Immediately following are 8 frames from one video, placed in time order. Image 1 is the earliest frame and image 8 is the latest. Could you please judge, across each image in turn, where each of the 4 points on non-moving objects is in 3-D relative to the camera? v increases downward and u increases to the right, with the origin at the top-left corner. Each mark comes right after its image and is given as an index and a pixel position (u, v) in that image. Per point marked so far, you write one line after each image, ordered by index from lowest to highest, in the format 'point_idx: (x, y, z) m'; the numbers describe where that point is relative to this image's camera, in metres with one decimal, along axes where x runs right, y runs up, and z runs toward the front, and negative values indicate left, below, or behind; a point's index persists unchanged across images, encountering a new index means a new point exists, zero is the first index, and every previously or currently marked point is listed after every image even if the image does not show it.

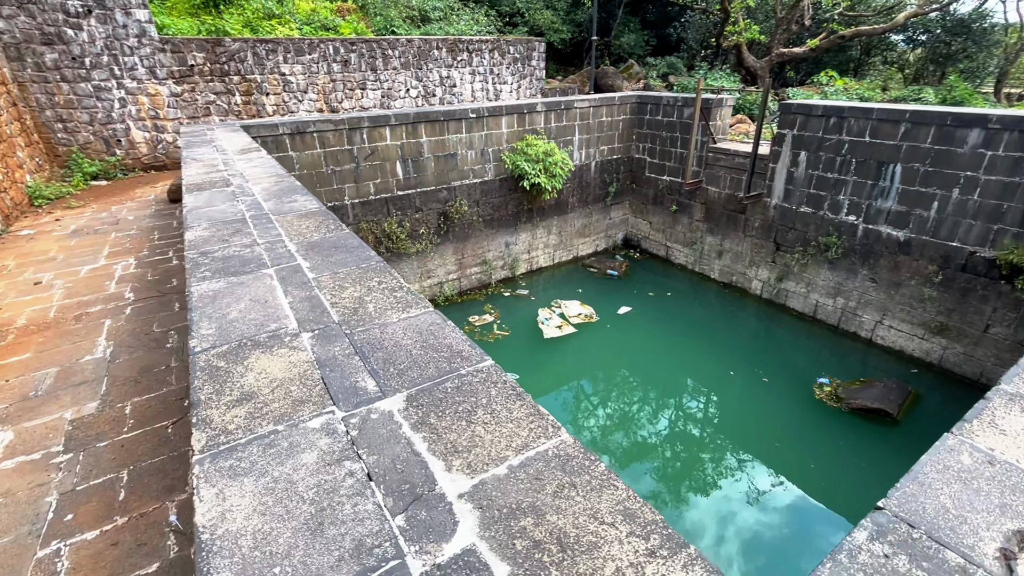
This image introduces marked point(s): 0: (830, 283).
0: (+3.2, +0.1, +4.8) m
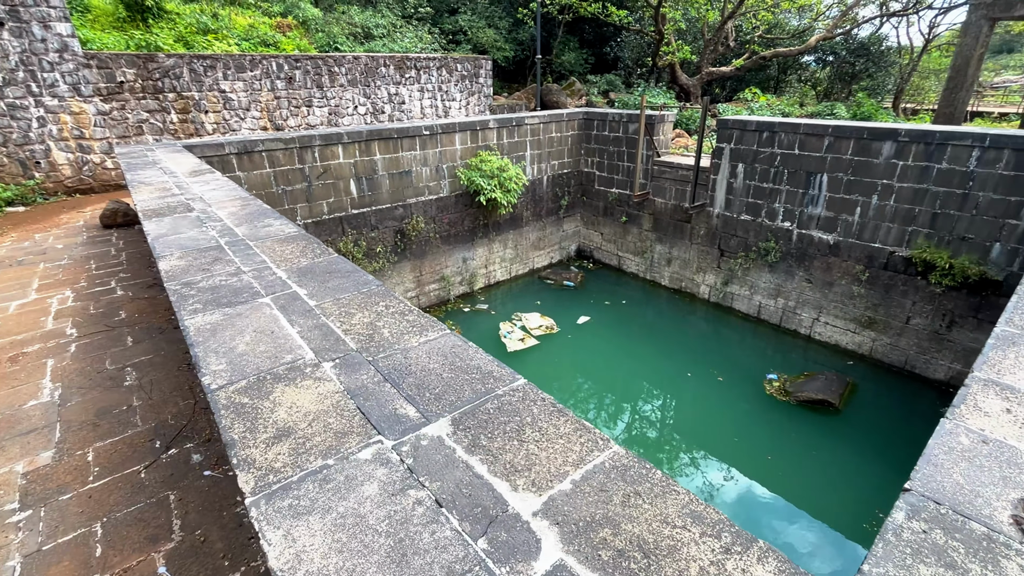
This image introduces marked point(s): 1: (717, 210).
0: (+2.8, 0.0, +5.1) m
1: (+2.3, +0.9, +5.4) m
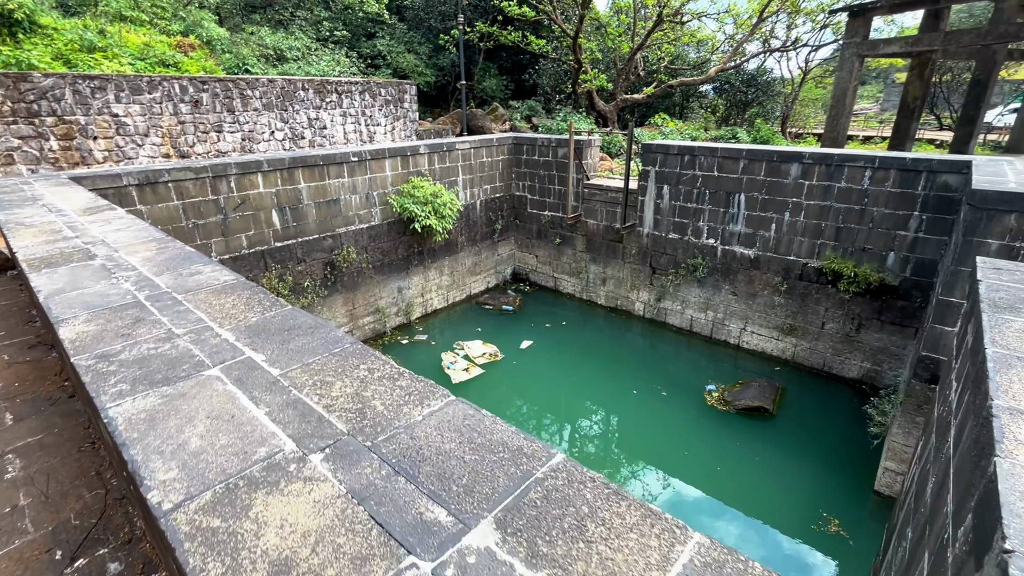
0: (+2.1, -0.1, +5.4) m
1: (+1.6, +0.7, +5.6) m
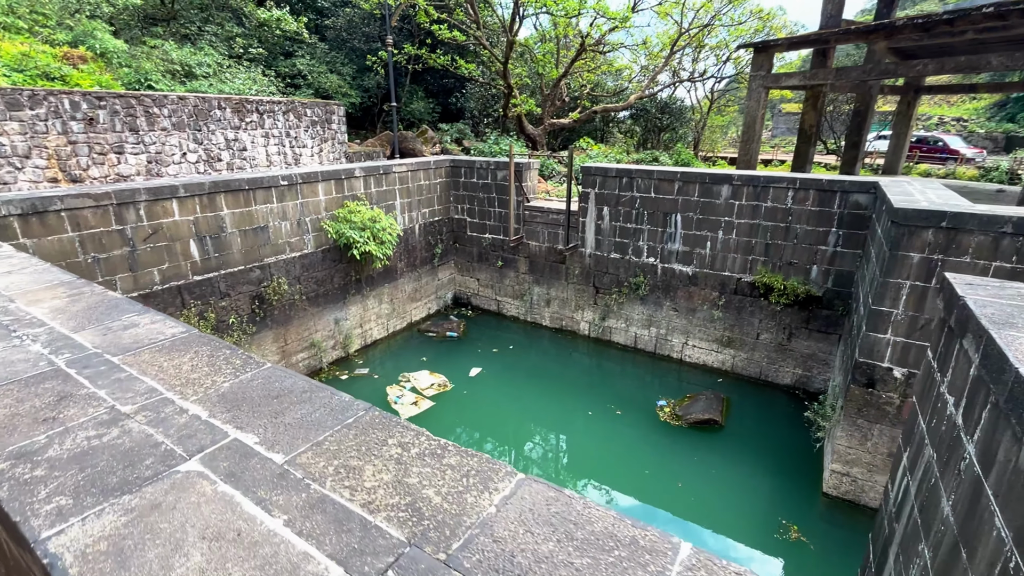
0: (+1.5, -0.3, +5.5) m
1: (+0.9, +0.4, +5.7) m
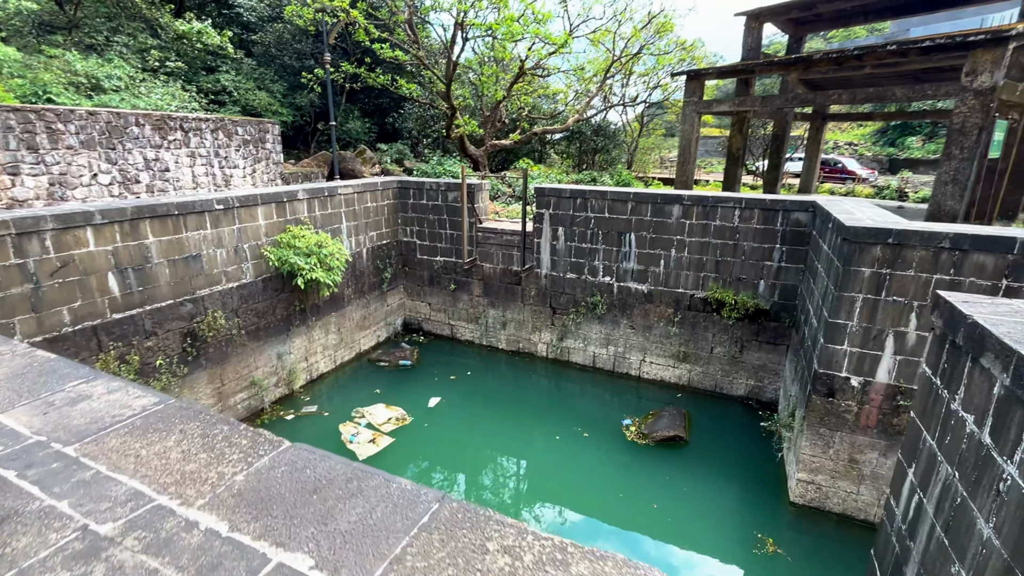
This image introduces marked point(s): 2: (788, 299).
0: (+1.0, -0.5, +5.6) m
1: (+0.4, +0.2, +5.6) m
2: (+2.7, -0.1, +4.6) m
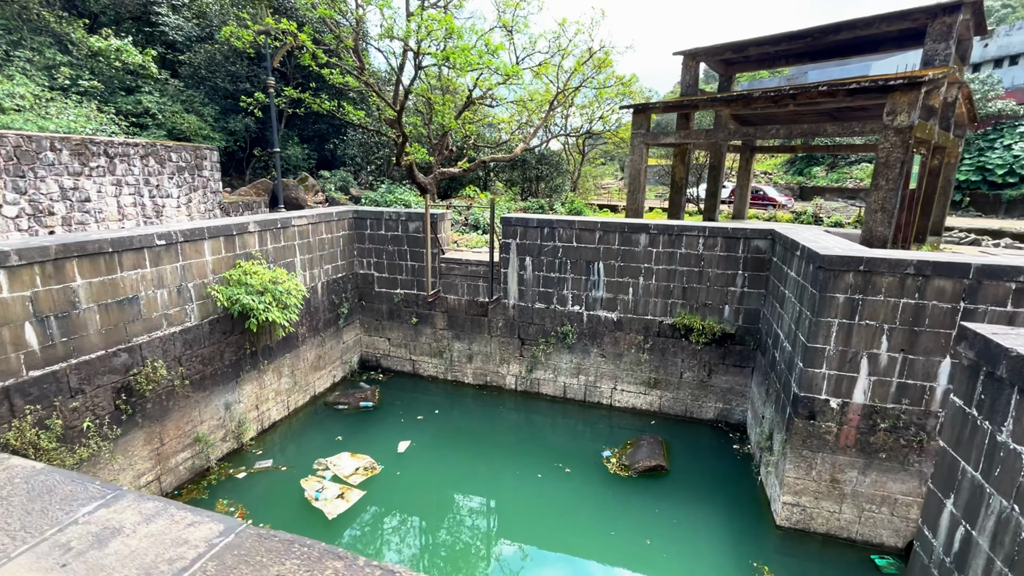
0: (+0.7, -0.9, +5.5) m
1: (0.0, -0.2, +5.5) m
2: (+2.4, -0.3, +4.8) m
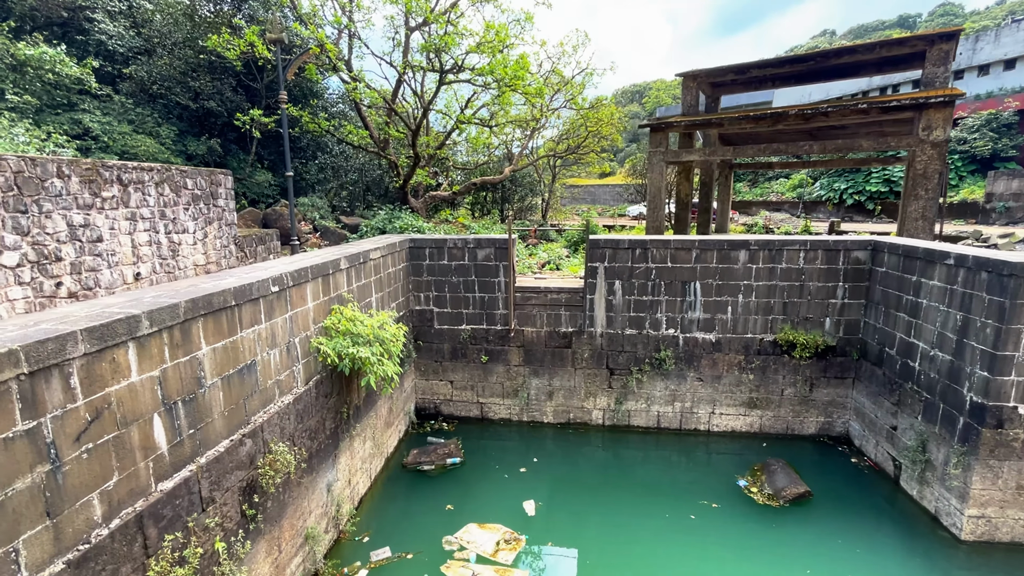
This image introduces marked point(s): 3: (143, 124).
0: (+1.7, -1.1, +5.2) m
1: (+0.9, -0.4, +5.1) m
2: (+3.4, -0.5, +4.8) m
3: (-6.2, +2.8, +8.1) m
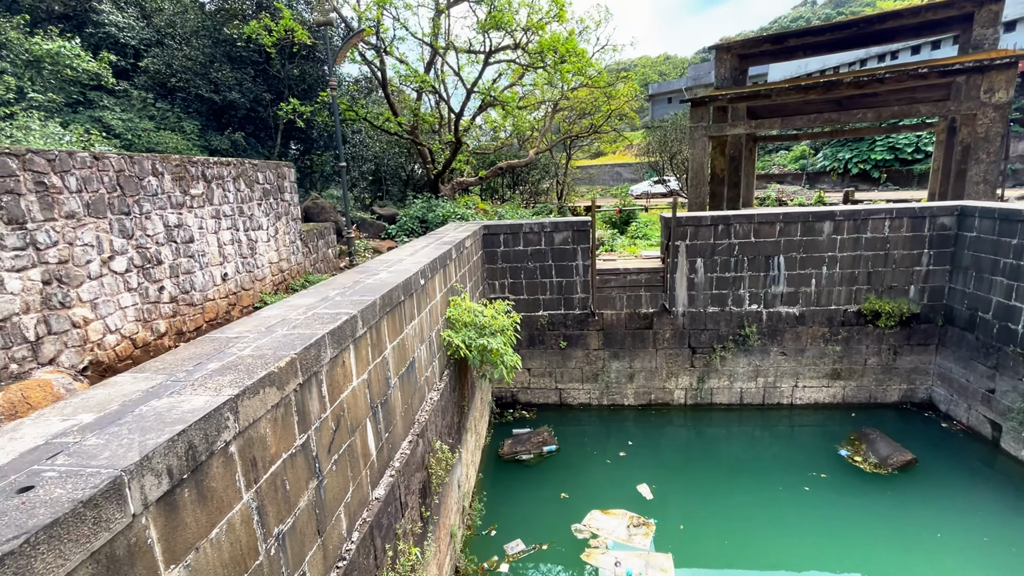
0: (+2.5, -0.9, +5.2) m
1: (+1.8, -0.2, +5.1) m
2: (+4.3, -0.1, +4.8) m
3: (-5.6, +2.7, +7.7) m
